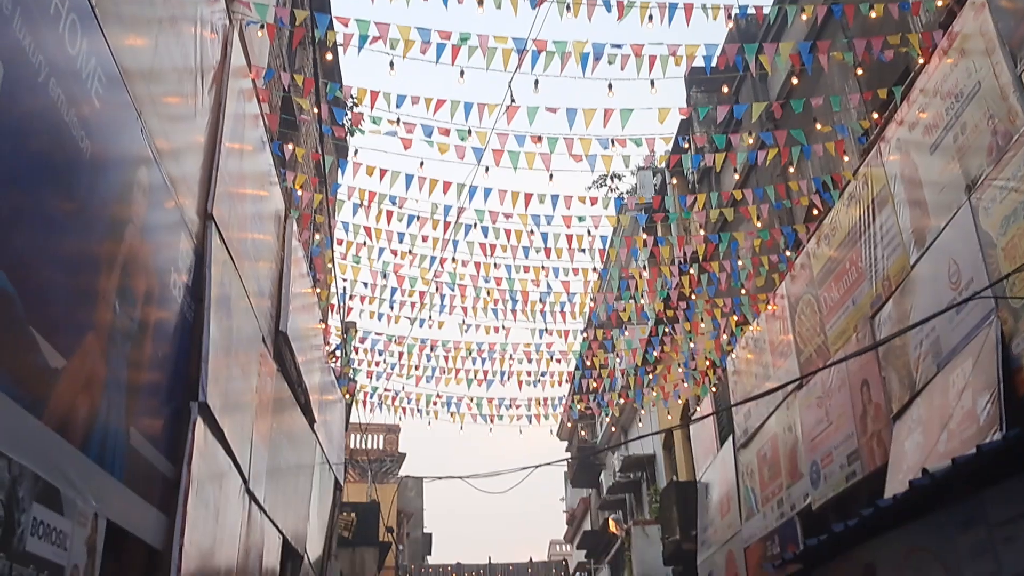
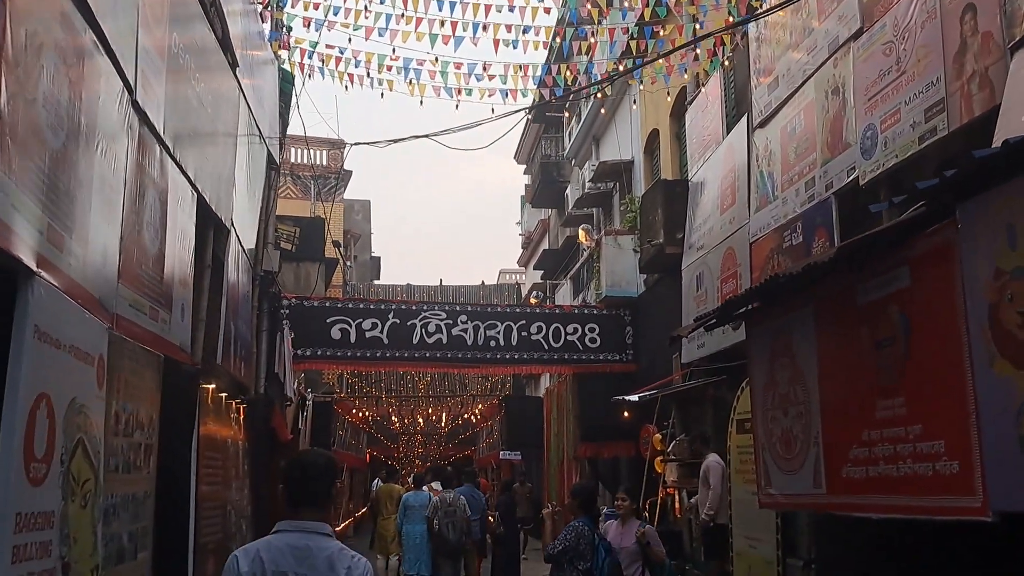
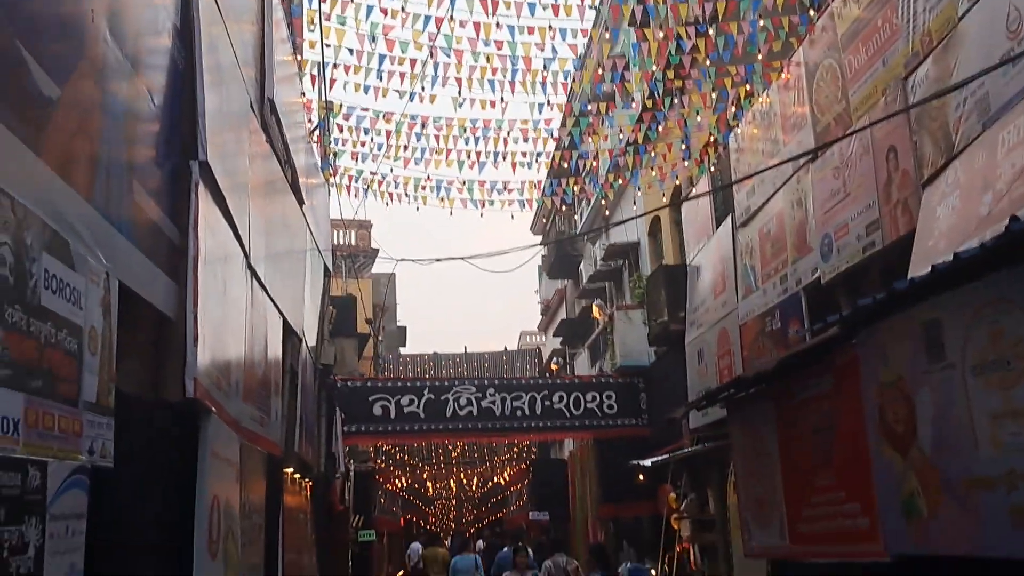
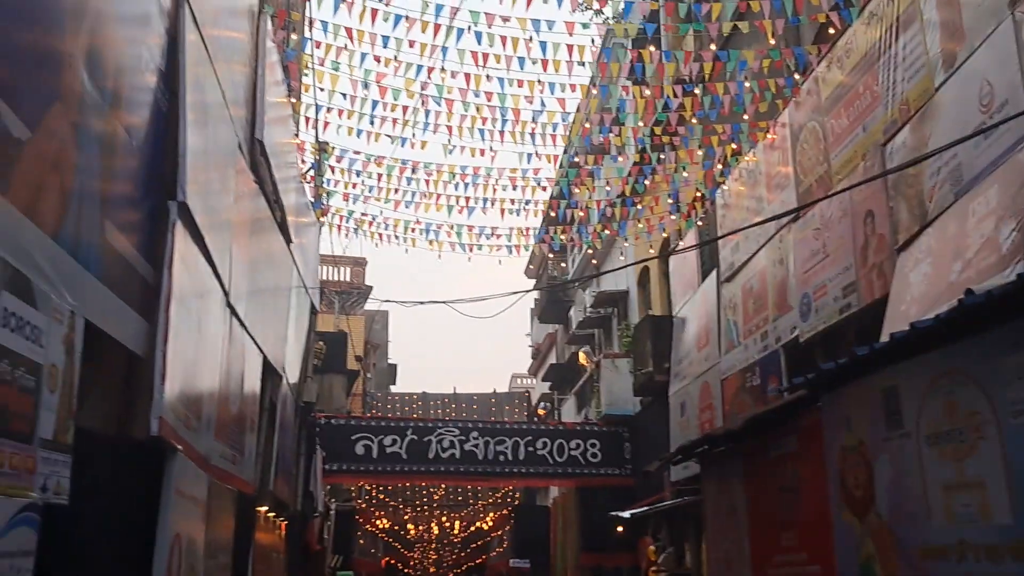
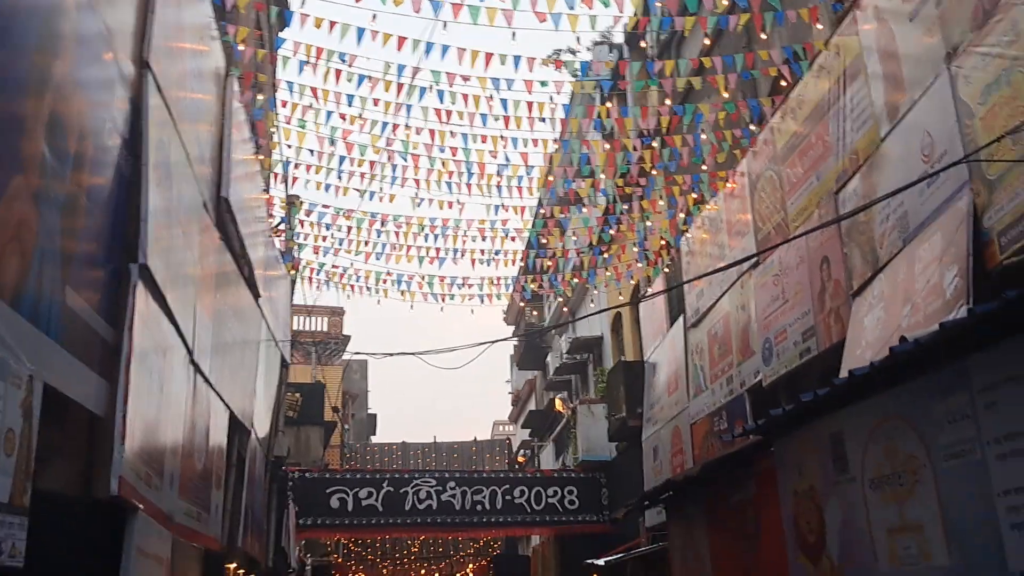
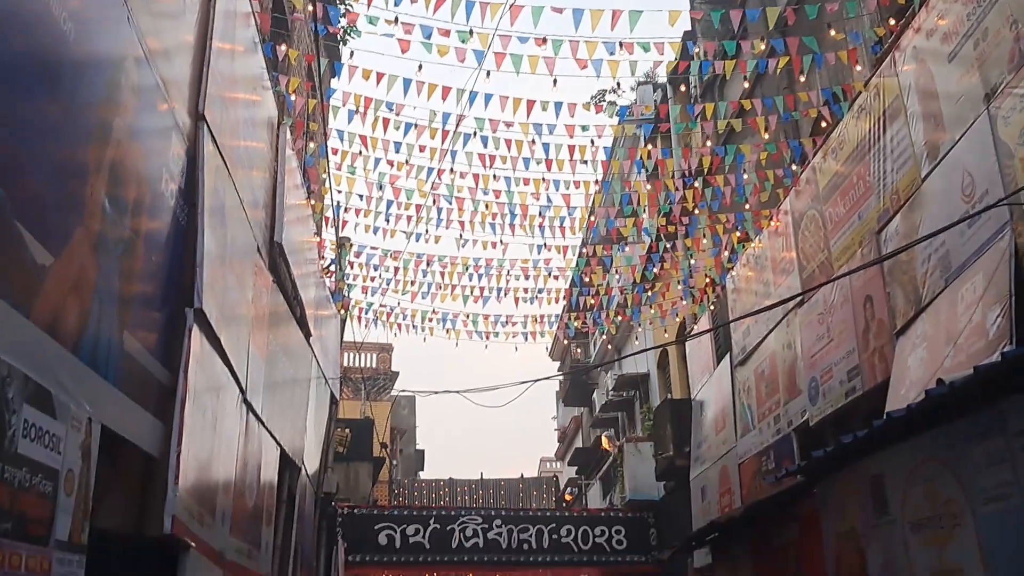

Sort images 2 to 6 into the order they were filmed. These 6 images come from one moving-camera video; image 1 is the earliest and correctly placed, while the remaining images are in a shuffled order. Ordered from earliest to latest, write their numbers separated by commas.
6, 5, 4, 3, 2
